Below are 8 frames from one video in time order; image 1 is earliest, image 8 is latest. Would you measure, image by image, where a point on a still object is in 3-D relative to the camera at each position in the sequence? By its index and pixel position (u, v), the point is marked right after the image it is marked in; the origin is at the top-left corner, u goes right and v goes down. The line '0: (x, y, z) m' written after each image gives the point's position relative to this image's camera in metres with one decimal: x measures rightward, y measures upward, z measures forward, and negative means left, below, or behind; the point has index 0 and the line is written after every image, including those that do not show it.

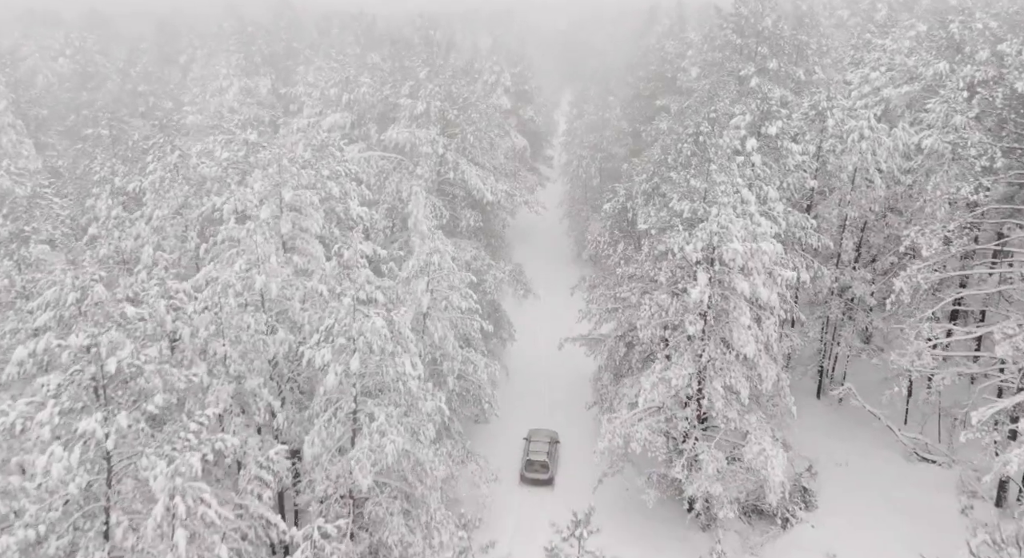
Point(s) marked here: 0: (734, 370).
0: (+5.1, -2.1, +19.5) m
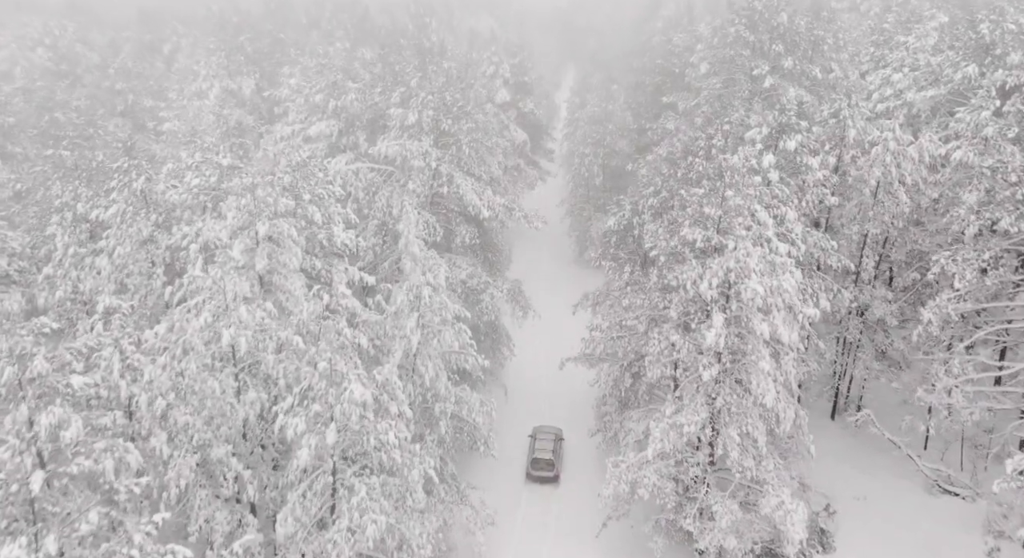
0: (+5.0, -2.9, +18.0) m
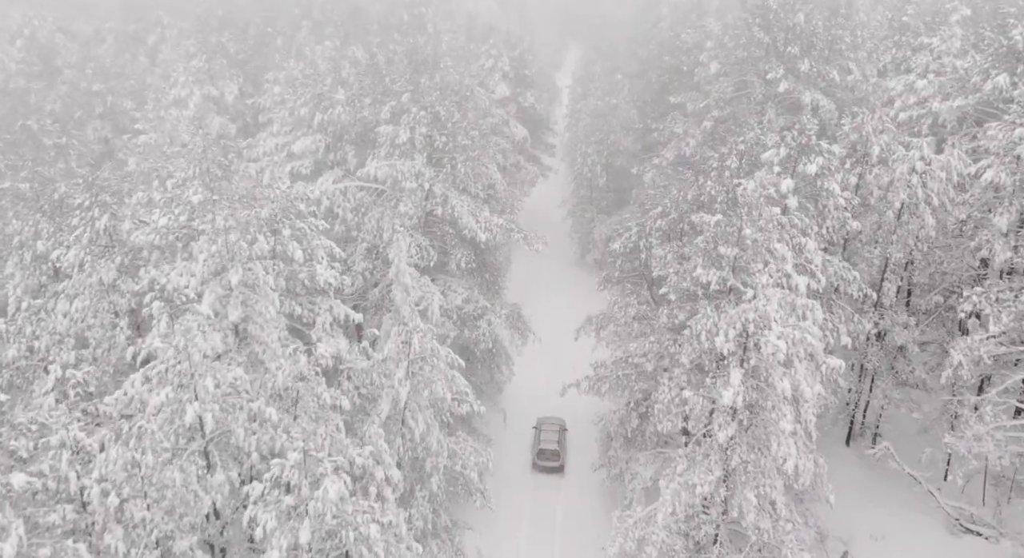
0: (+5.0, -3.8, +16.6) m
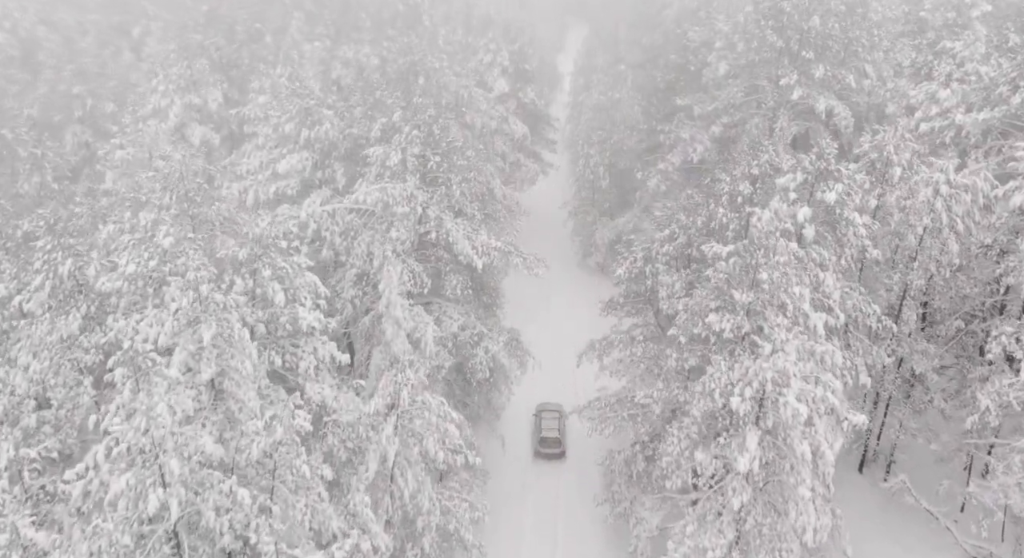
0: (+4.9, -4.7, +15.5) m
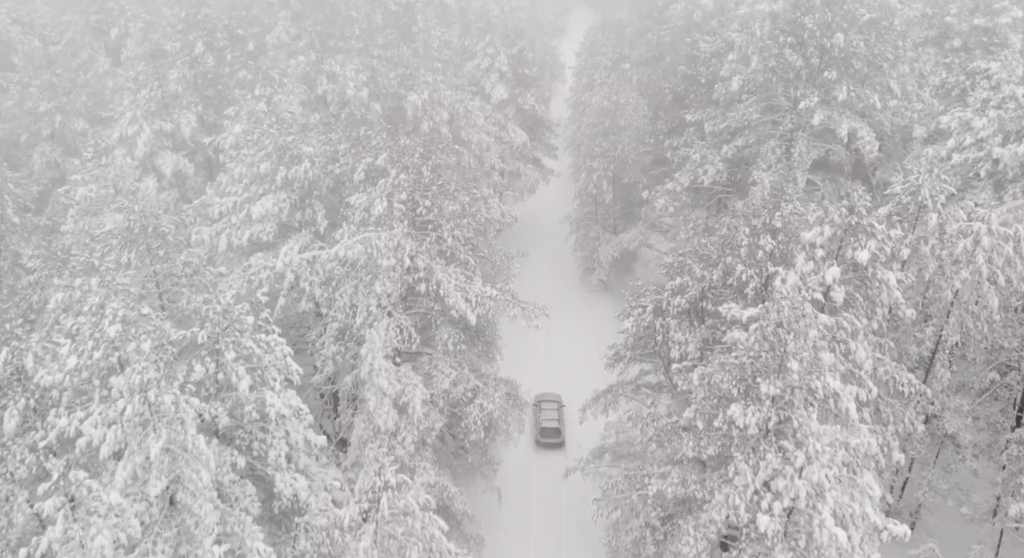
0: (+4.9, -6.2, +13.7) m
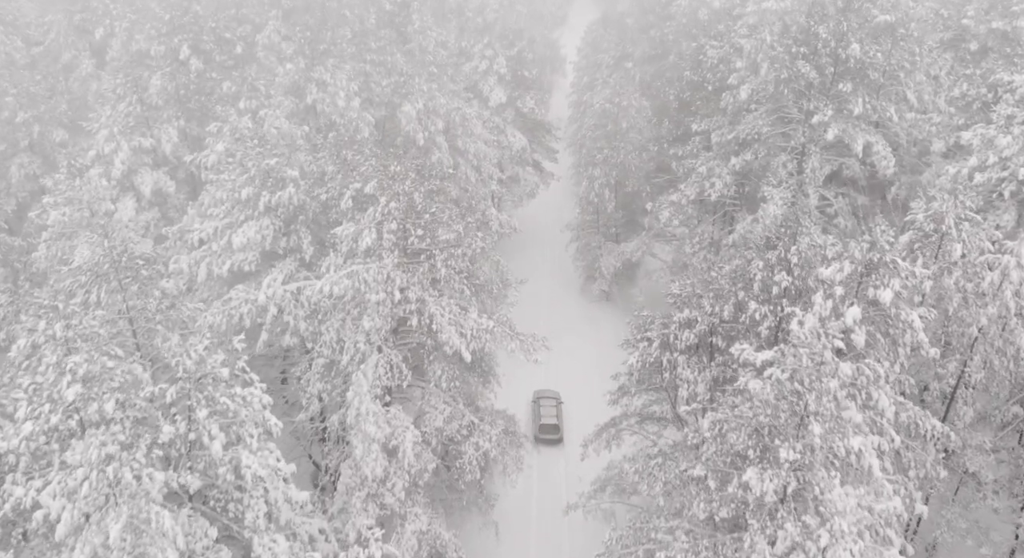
0: (+4.8, -7.0, +12.7) m
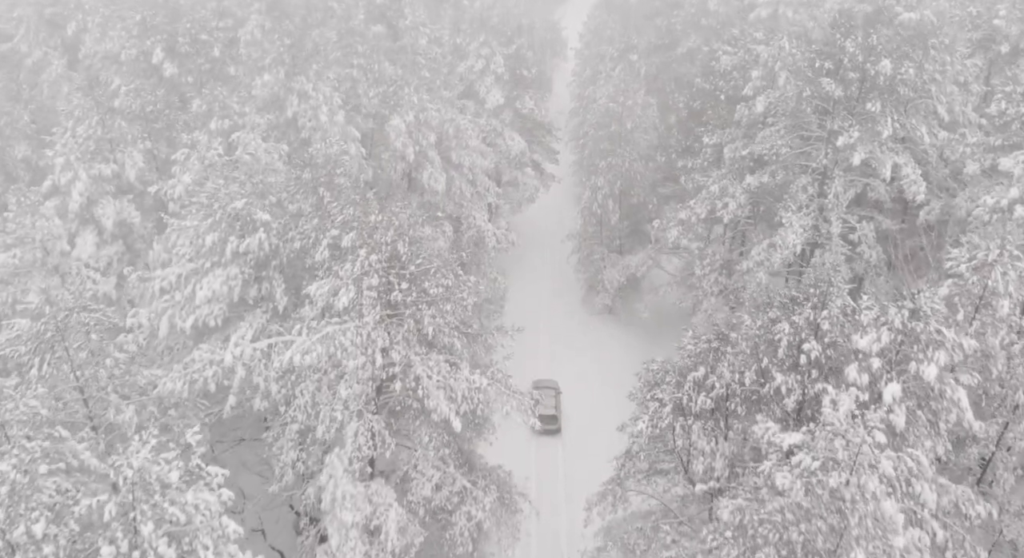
0: (+4.7, -8.3, +11.1) m
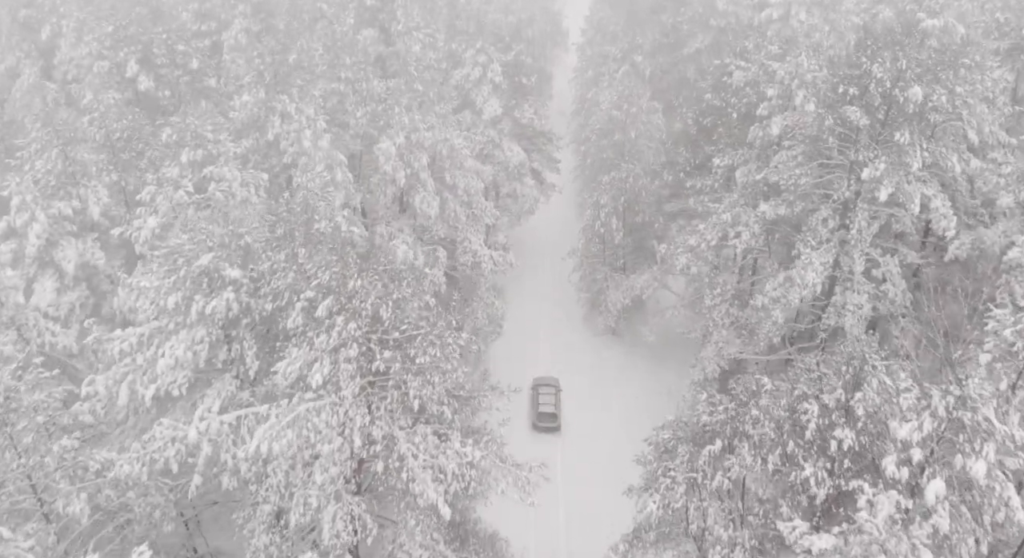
0: (+4.6, -9.6, +9.7) m
